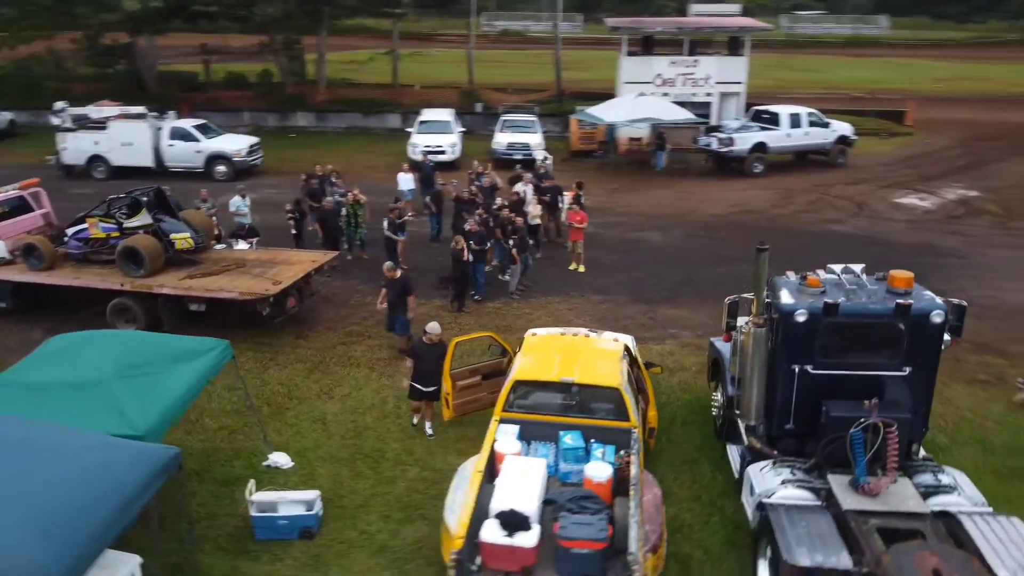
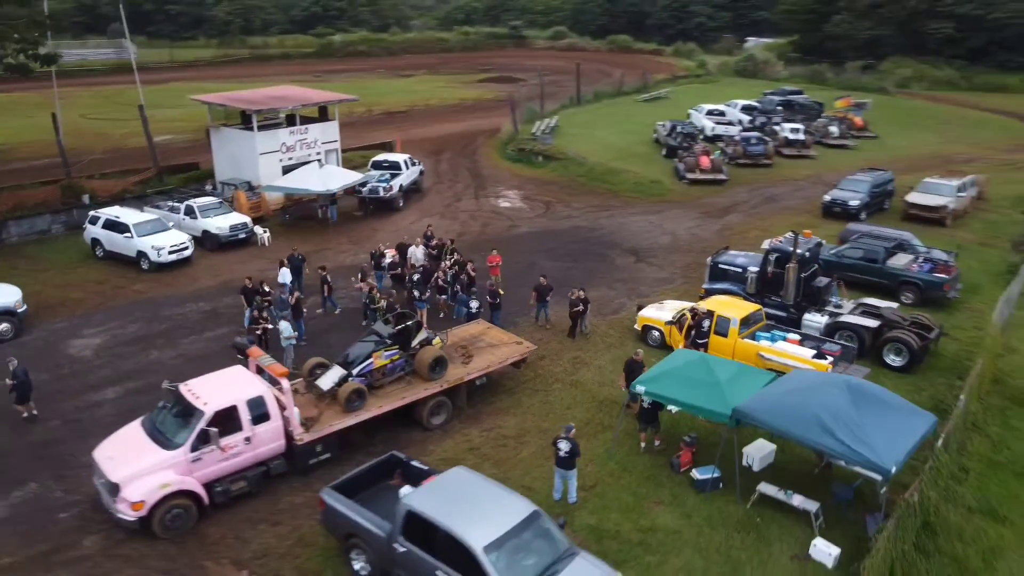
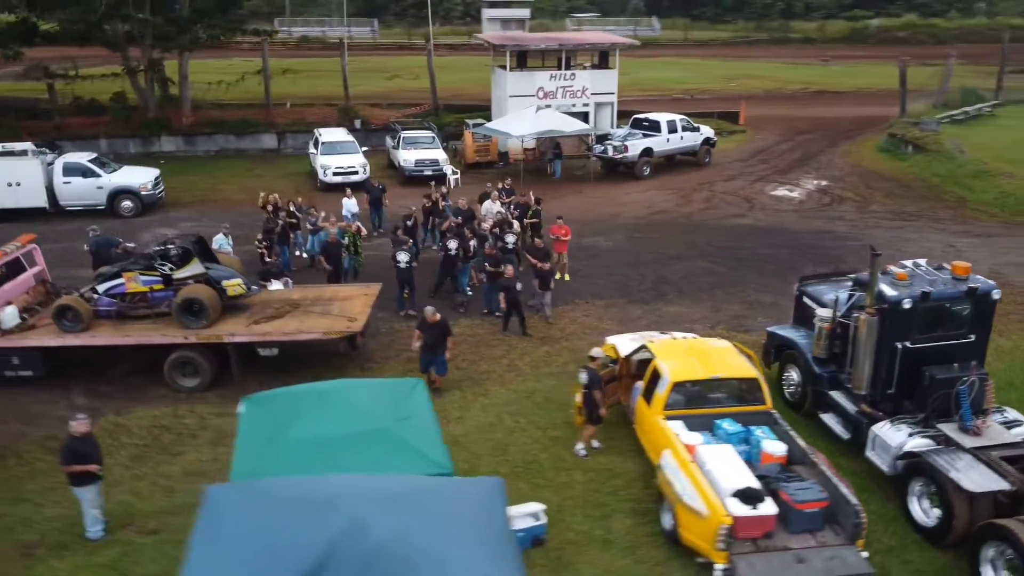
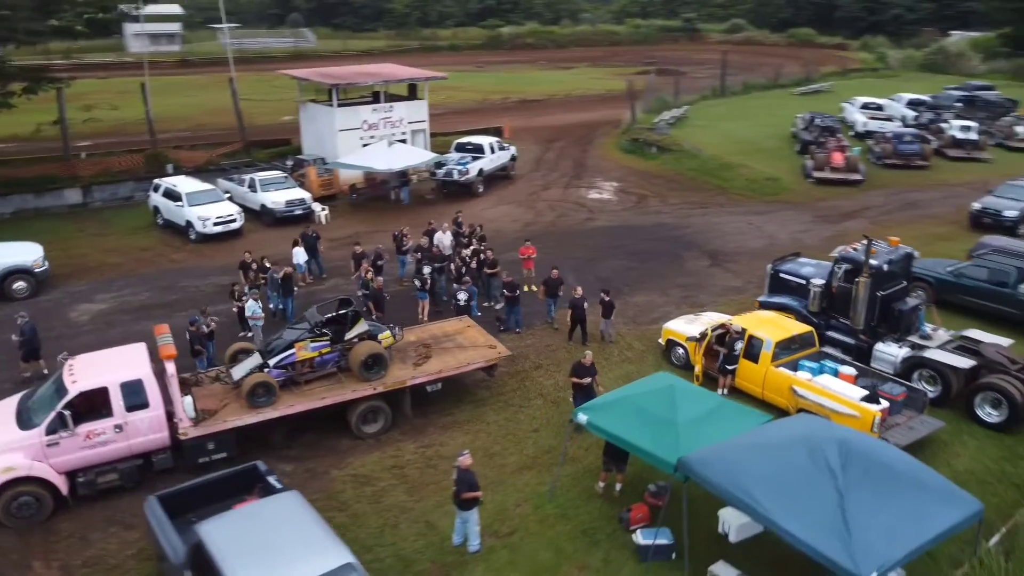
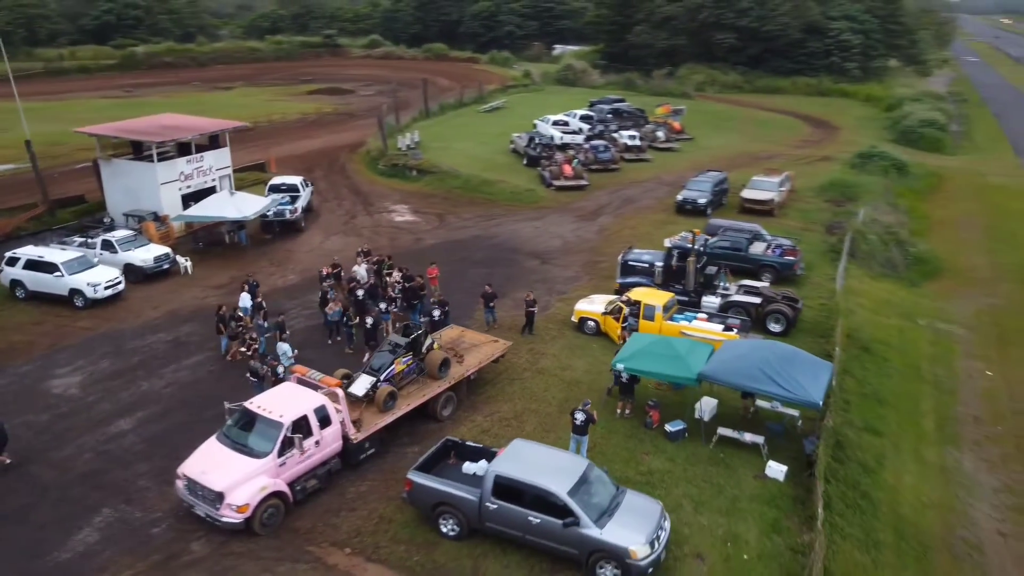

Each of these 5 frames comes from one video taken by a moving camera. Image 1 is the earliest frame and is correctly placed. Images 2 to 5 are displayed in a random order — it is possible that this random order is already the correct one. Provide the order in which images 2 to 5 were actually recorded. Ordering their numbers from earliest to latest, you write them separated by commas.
3, 4, 2, 5
